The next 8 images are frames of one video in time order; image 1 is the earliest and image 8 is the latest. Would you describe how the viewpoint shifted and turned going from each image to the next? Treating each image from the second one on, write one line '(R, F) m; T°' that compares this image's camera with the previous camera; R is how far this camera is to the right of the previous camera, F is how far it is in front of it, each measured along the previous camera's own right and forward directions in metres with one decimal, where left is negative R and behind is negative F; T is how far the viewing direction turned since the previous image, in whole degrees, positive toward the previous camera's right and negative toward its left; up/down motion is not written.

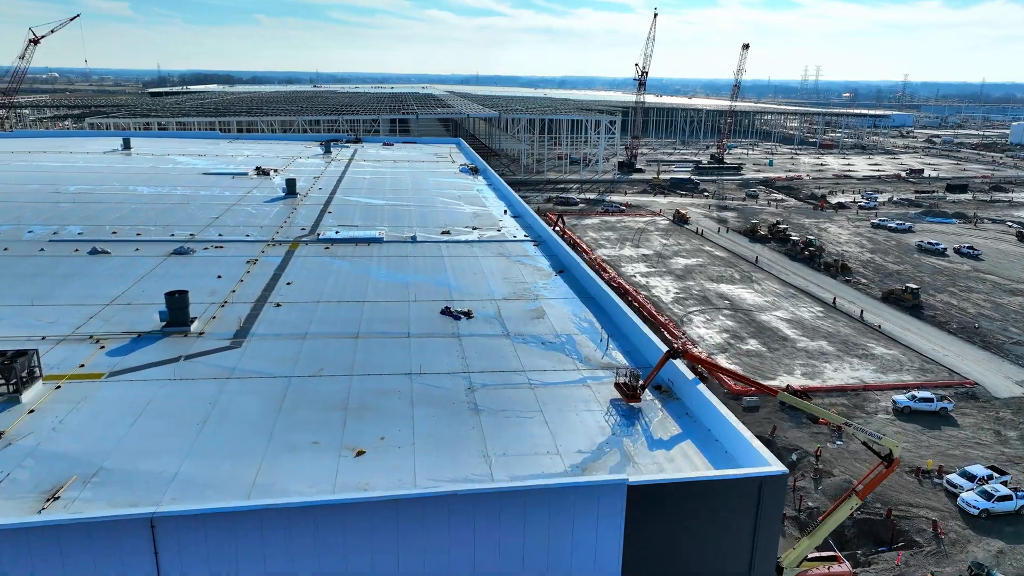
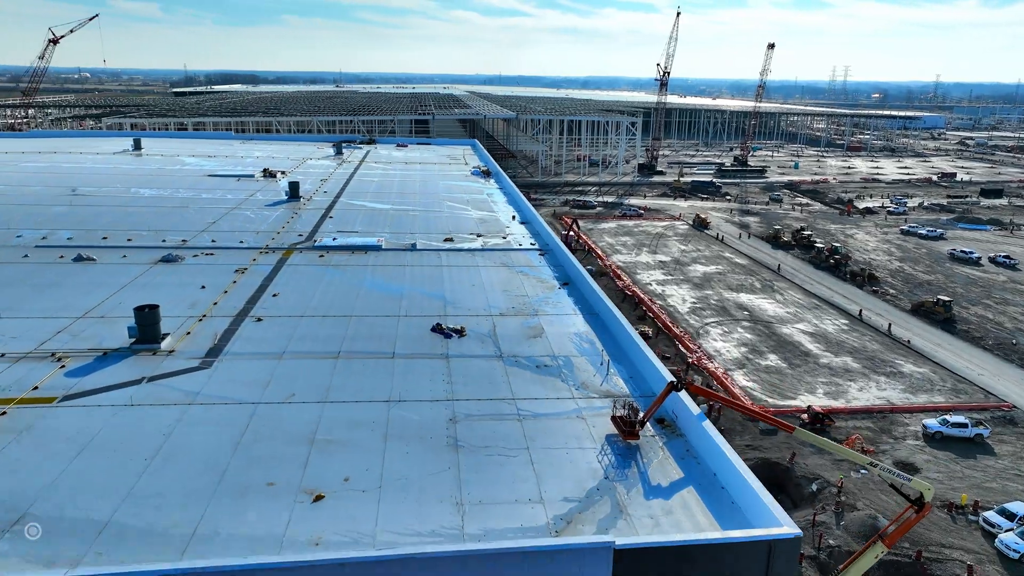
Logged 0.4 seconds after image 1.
(+0.5, +1.0) m; -2°
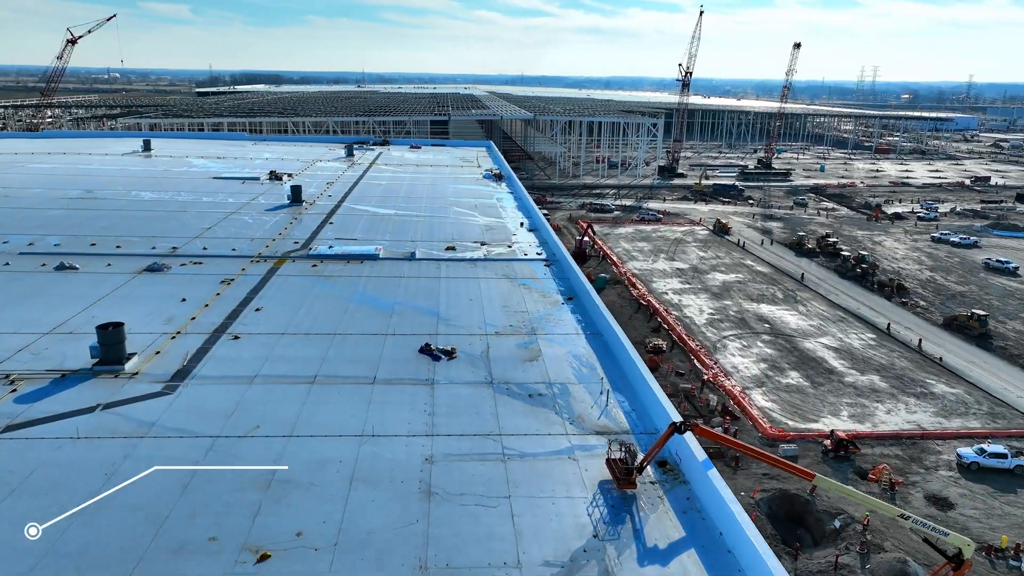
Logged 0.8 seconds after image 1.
(+0.4, +1.0) m; -2°
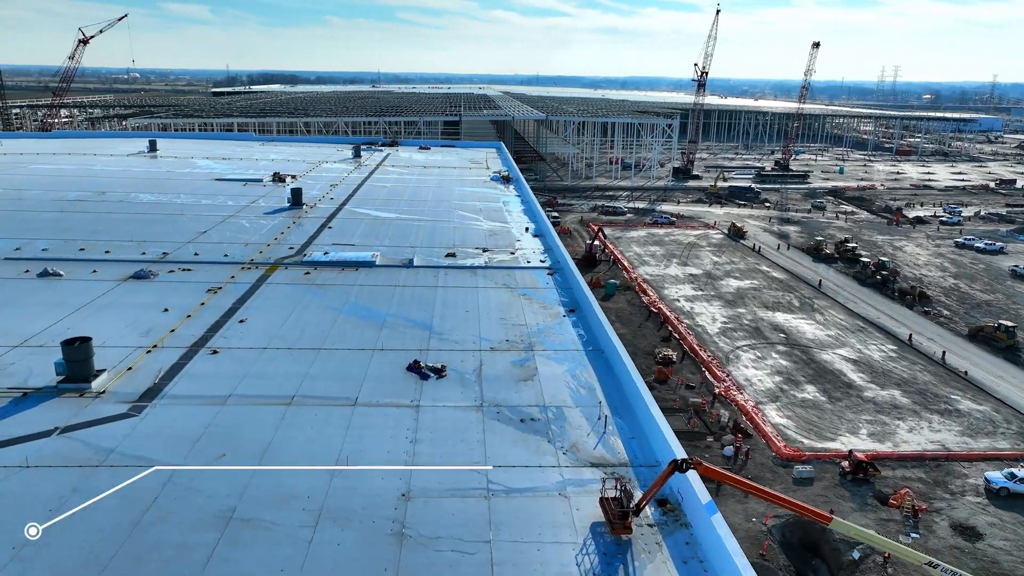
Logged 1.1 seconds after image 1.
(+0.3, +0.8) m; -1°
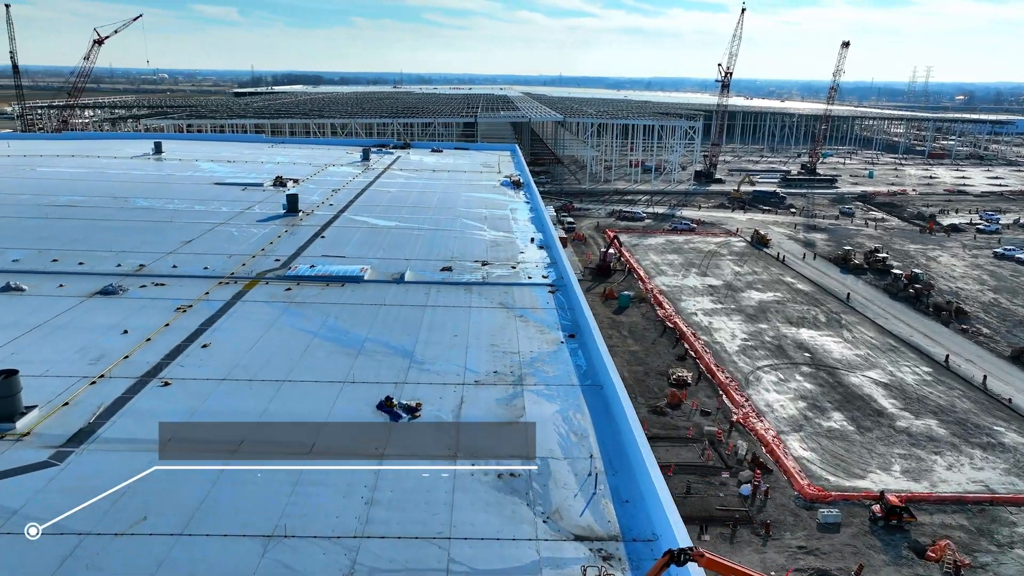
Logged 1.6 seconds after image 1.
(+0.5, +1.3) m; -2°
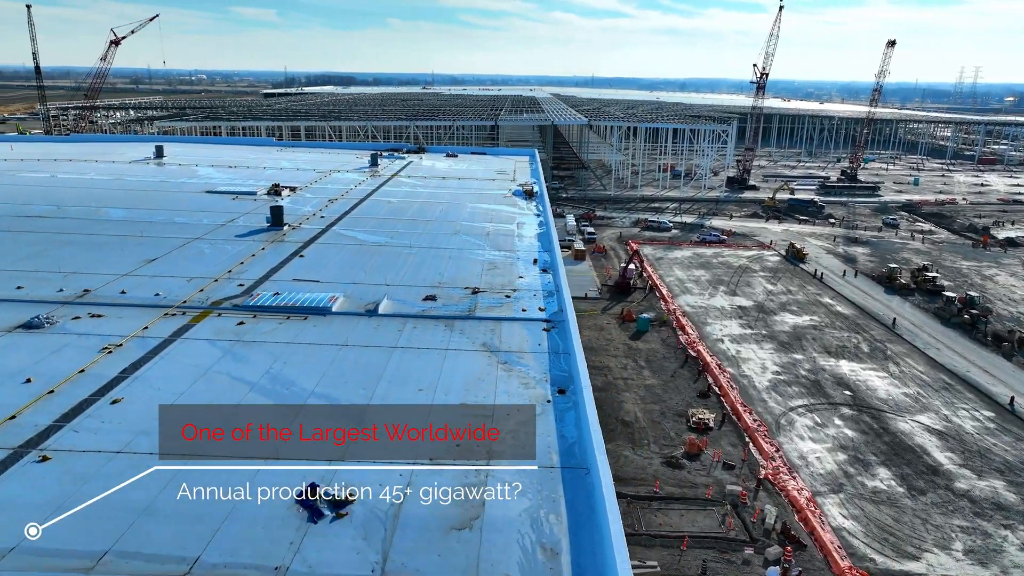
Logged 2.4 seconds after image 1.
(+0.8, +2.2) m; -3°
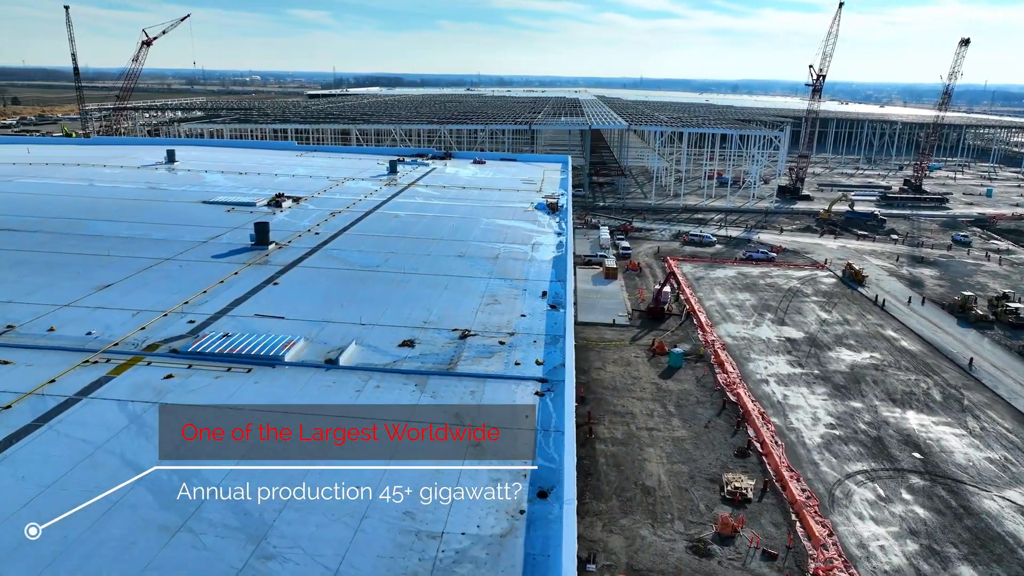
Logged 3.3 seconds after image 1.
(+0.9, +2.6) m; -4°
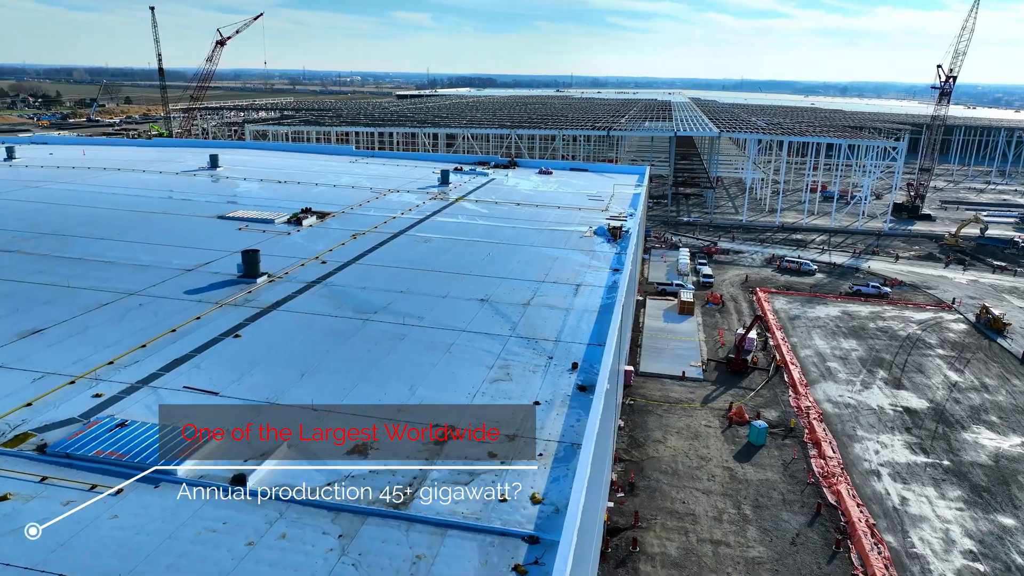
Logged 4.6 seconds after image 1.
(+1.1, +3.8) m; -7°
